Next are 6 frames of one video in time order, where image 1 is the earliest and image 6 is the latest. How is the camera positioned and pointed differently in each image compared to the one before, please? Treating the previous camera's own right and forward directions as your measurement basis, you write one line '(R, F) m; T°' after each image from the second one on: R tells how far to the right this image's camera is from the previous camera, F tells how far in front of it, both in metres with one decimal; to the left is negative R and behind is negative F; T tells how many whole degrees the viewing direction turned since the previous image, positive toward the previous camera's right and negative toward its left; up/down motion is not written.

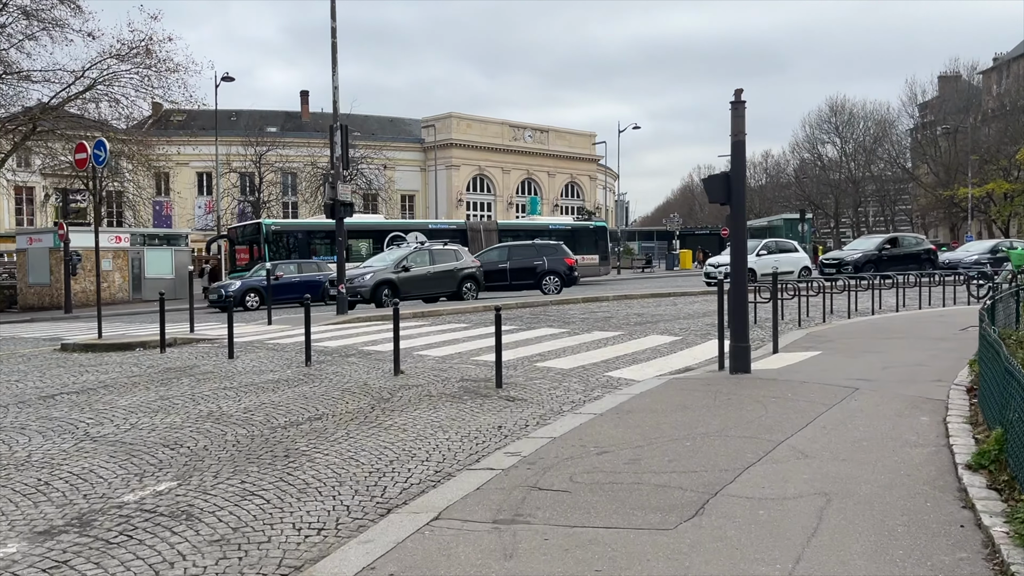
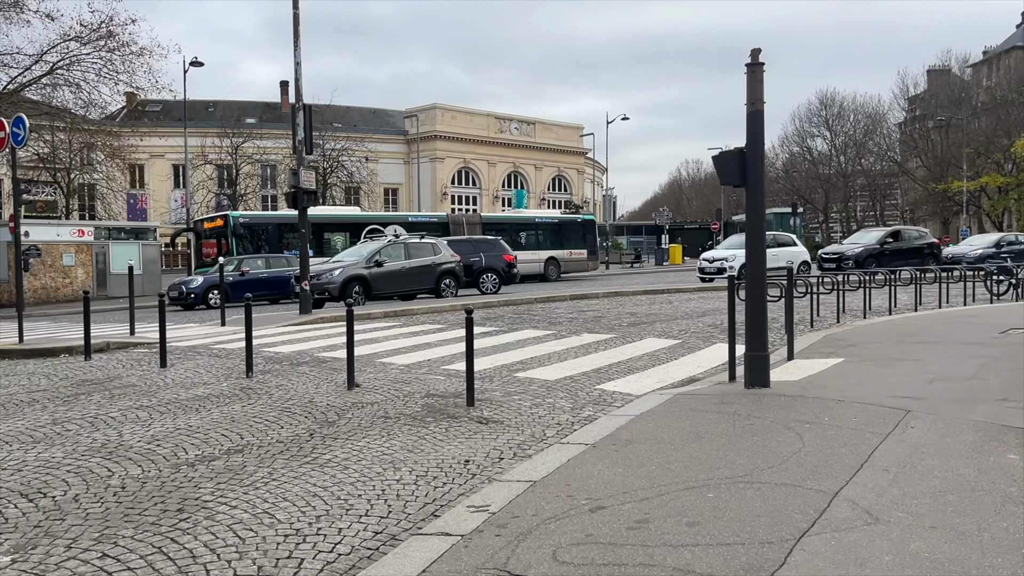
(+0.1, +1.6) m; +1°
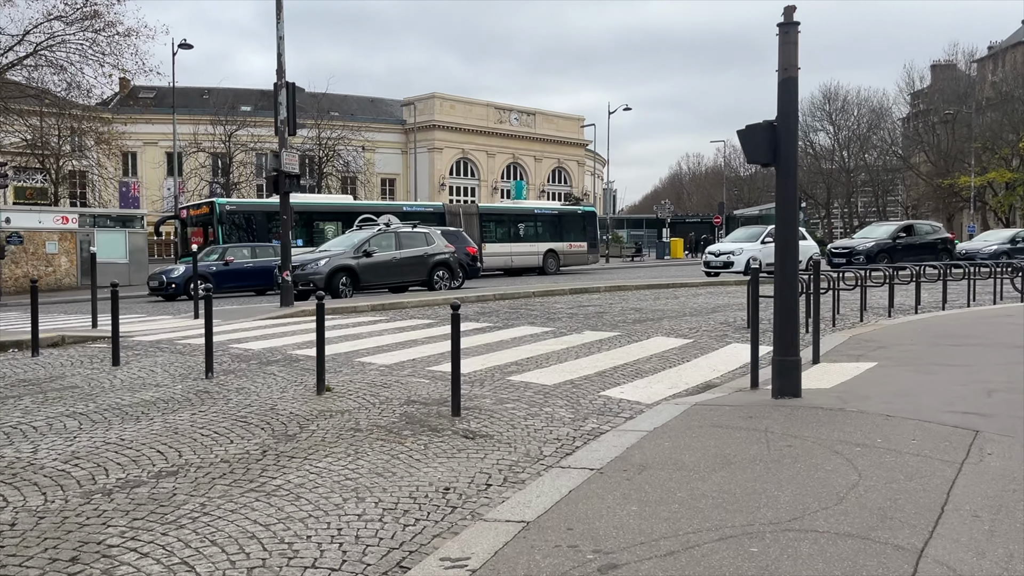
(0.0, +1.1) m; 0°
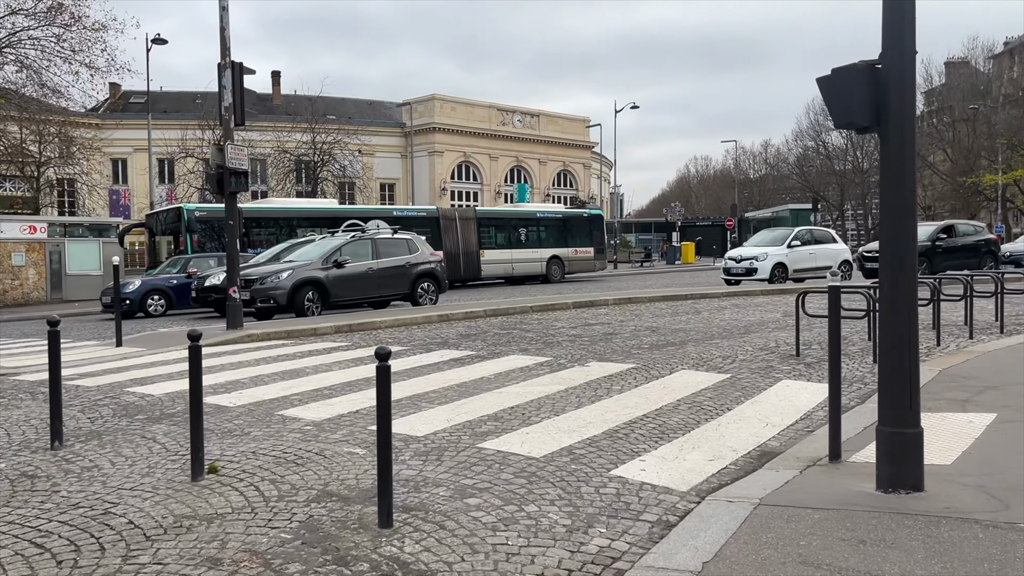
(+0.3, +2.5) m; -1°
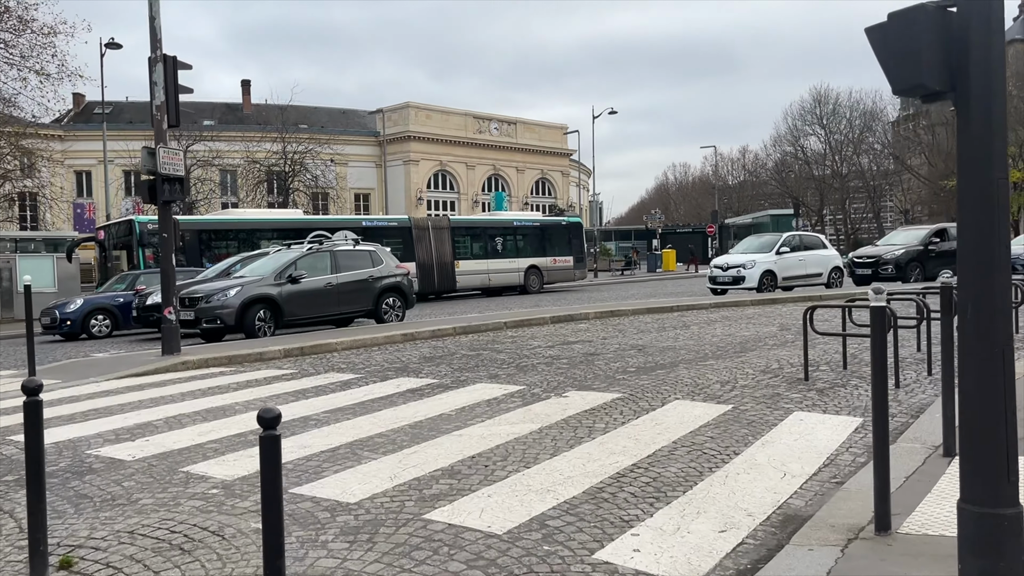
(+0.2, +1.3) m; +1°
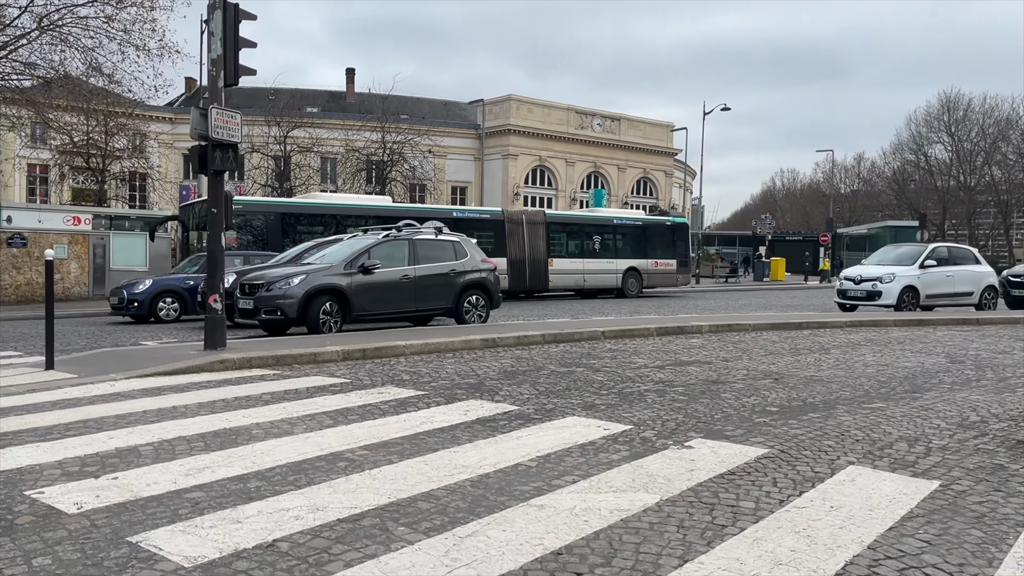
(-0.1, +2.0) m; -6°
